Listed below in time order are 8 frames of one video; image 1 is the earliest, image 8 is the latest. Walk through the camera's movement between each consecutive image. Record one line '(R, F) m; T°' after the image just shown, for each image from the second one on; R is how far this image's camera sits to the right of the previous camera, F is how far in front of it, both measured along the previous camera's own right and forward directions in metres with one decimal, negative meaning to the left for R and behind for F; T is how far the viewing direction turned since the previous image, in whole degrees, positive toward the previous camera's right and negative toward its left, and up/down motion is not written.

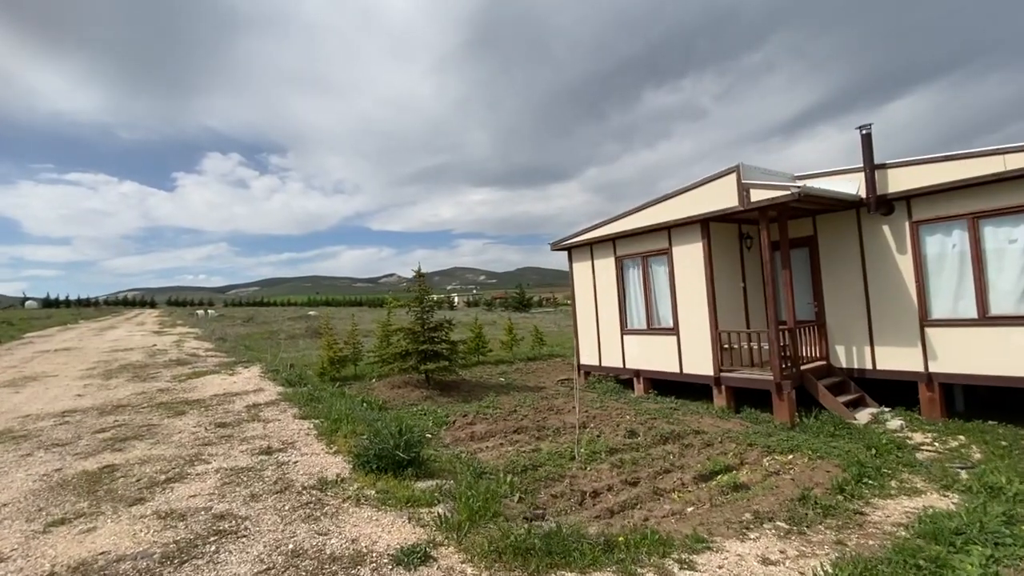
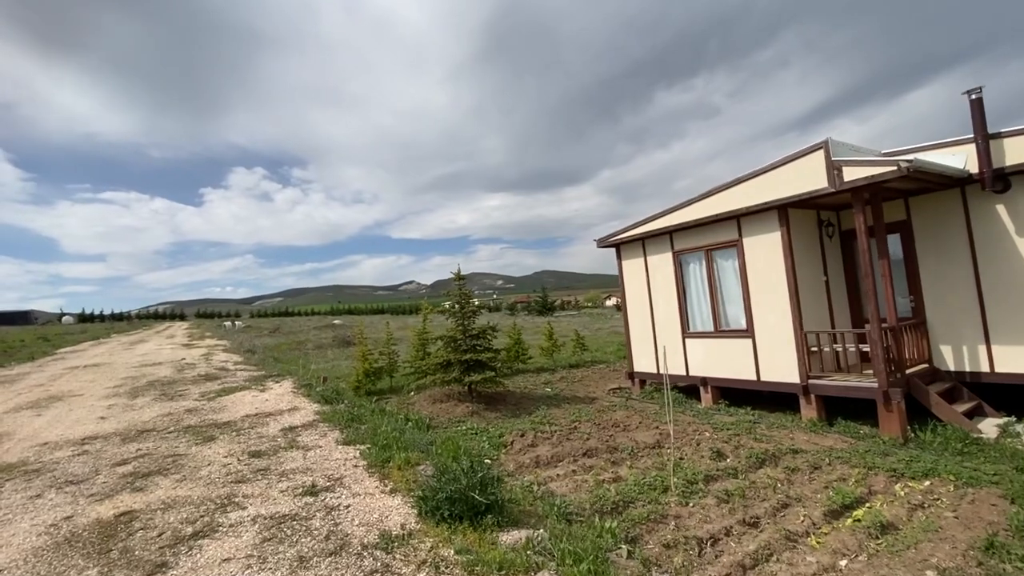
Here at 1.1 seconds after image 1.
(-0.6, +0.9) m; -2°
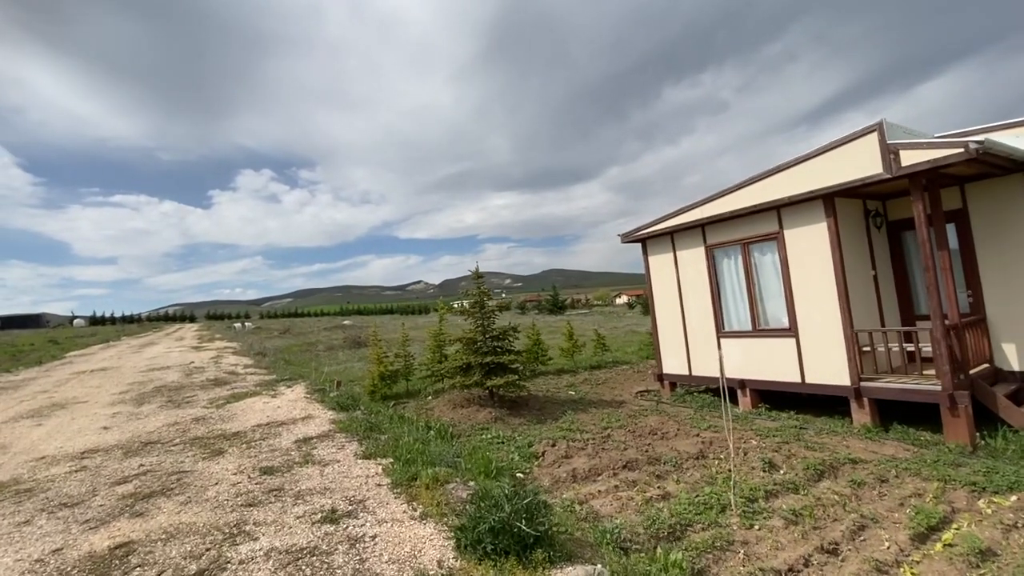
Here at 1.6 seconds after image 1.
(-0.3, +0.5) m; -1°
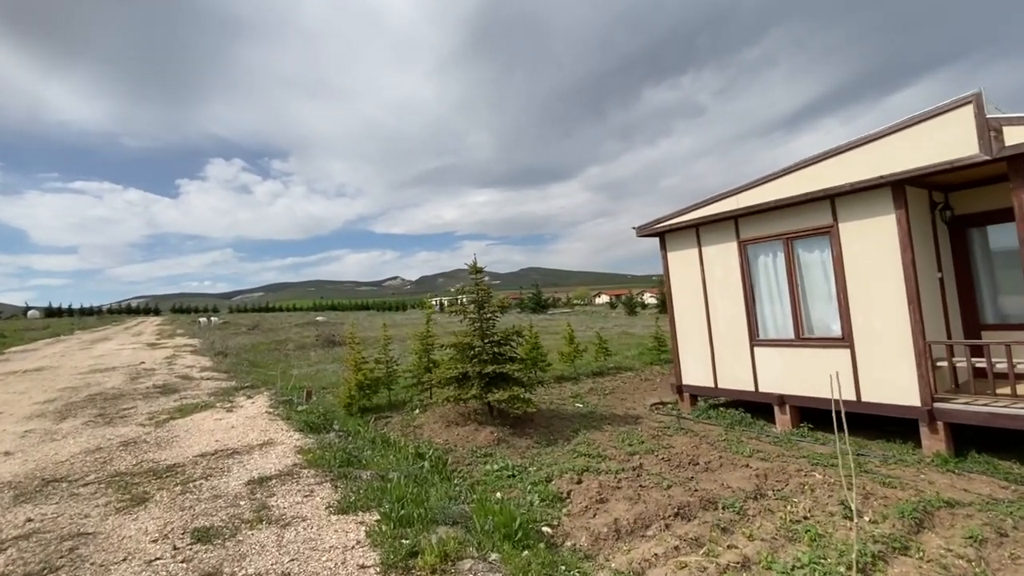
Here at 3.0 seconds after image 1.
(-0.4, +1.4) m; +3°
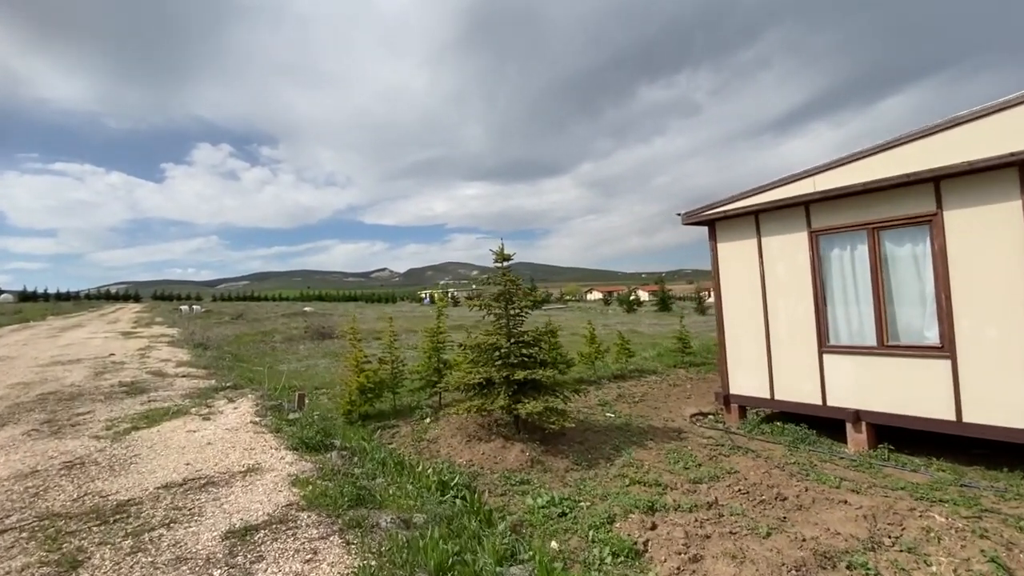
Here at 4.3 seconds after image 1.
(-0.6, +1.2) m; +1°
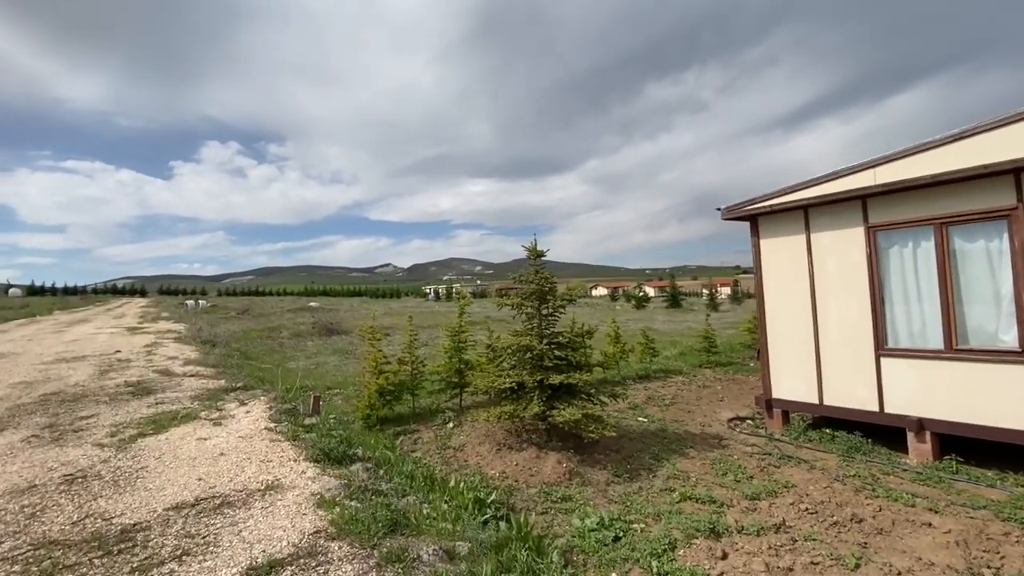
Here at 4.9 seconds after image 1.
(-0.4, +0.5) m; 0°
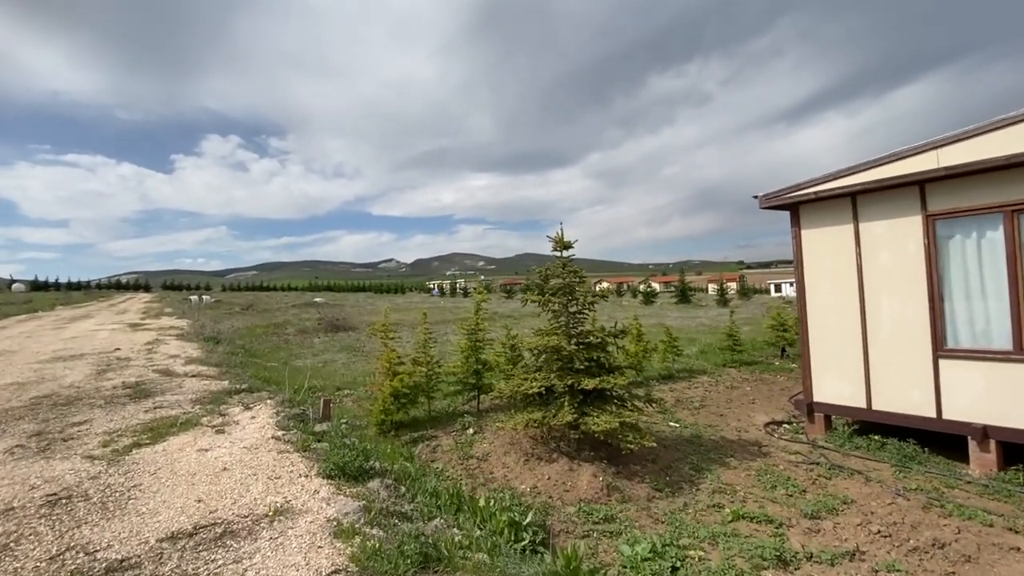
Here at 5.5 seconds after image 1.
(-0.3, +0.5) m; 0°
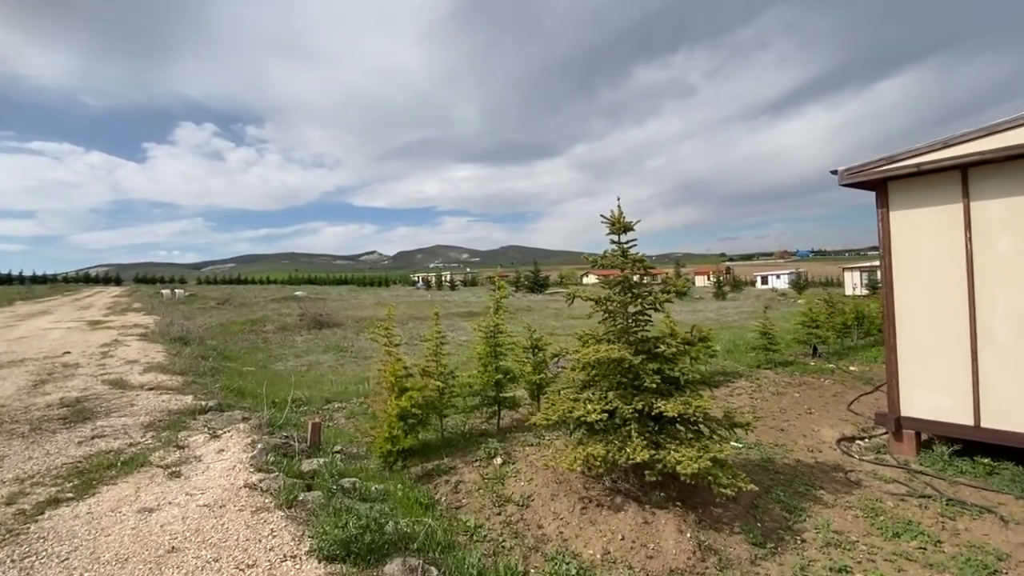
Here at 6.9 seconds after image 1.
(-0.6, +1.3) m; +2°
